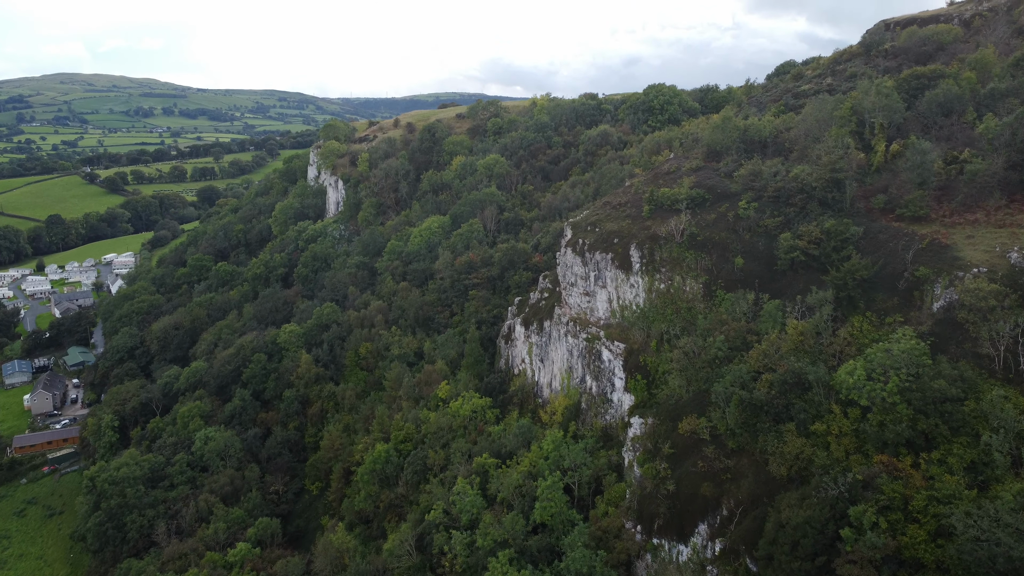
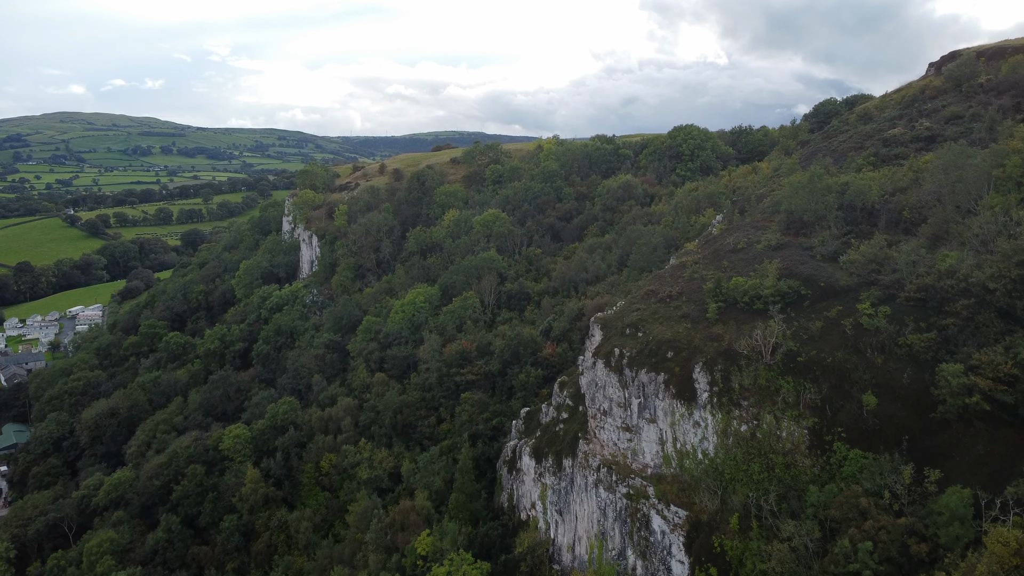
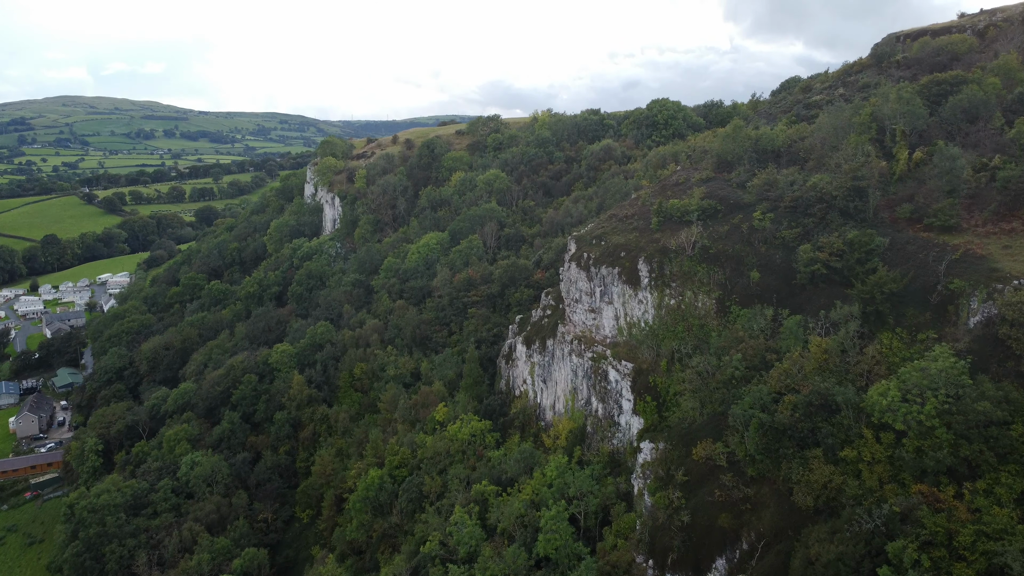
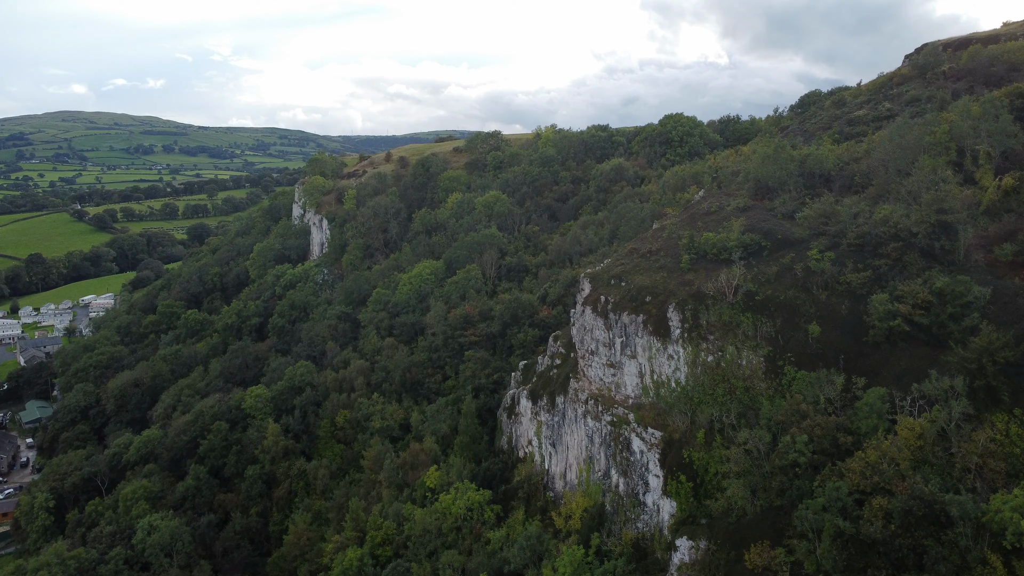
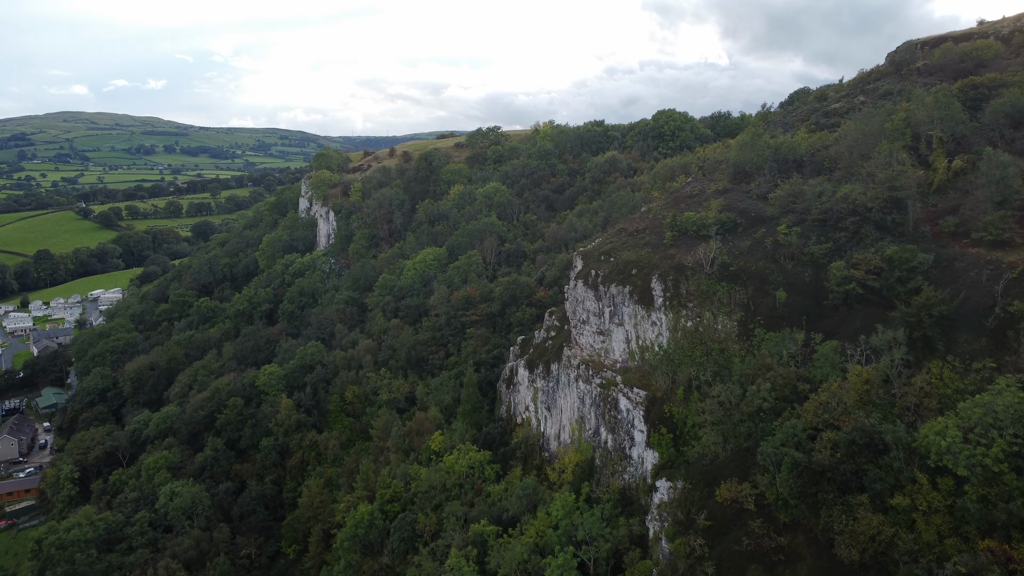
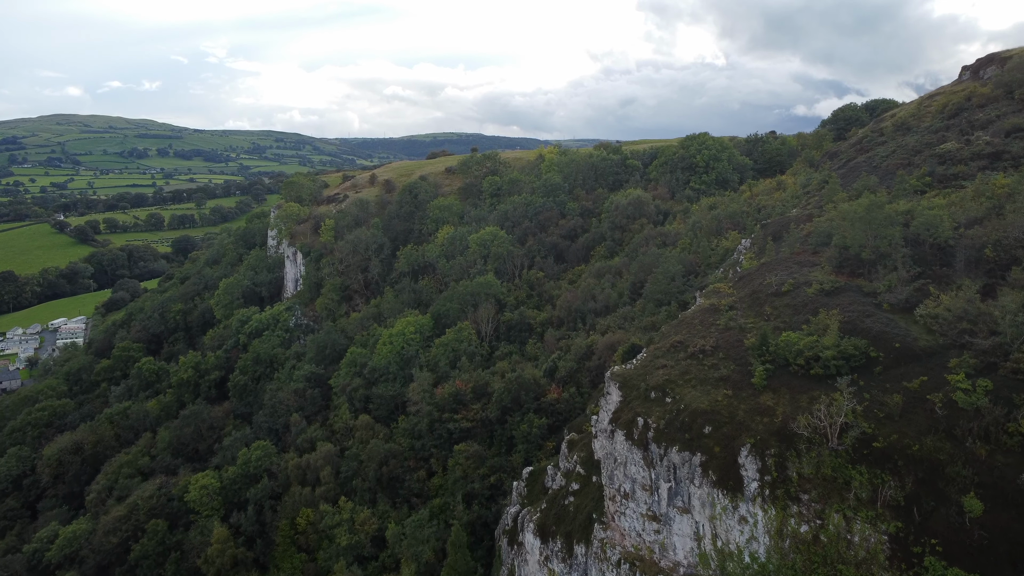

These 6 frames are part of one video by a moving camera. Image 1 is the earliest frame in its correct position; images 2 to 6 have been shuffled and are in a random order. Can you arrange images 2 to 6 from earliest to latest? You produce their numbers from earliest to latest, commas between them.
3, 5, 4, 2, 6
